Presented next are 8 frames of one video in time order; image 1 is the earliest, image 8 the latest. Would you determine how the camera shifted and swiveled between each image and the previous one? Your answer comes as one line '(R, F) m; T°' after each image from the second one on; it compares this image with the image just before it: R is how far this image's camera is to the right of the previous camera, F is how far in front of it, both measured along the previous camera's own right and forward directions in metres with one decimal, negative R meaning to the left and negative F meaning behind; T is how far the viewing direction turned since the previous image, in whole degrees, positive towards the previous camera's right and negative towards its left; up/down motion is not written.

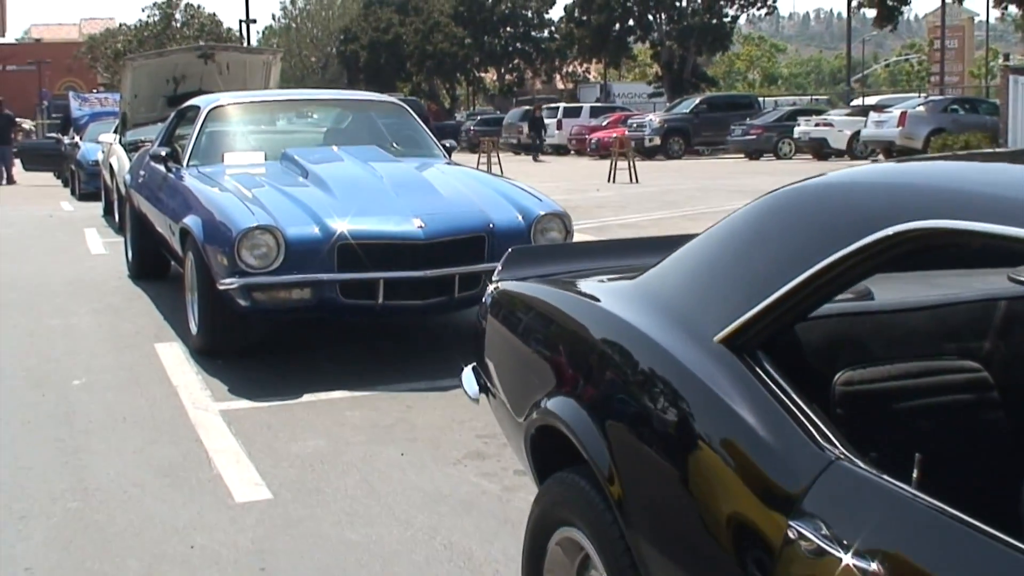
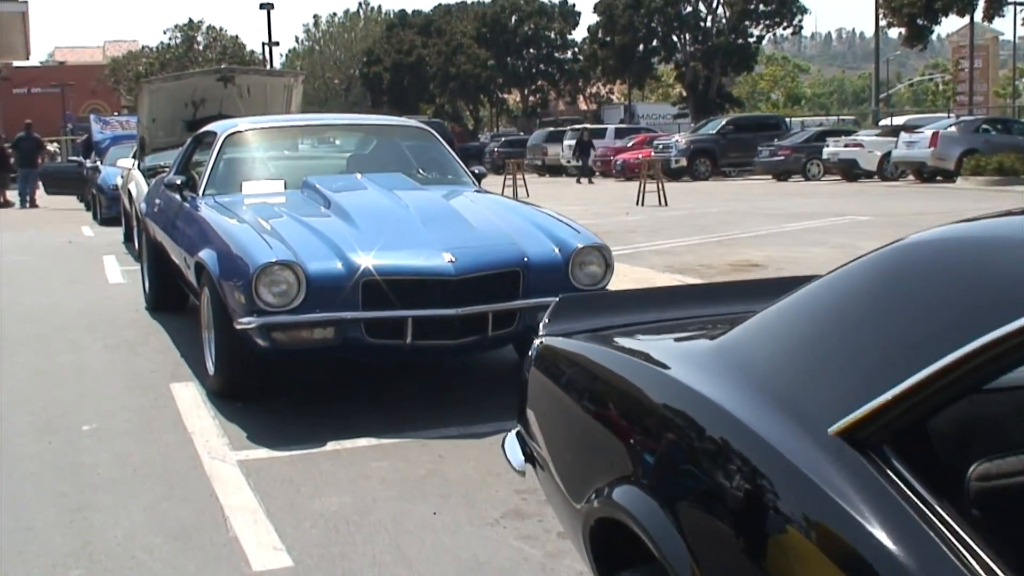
(-0.1, +0.4) m; -1°
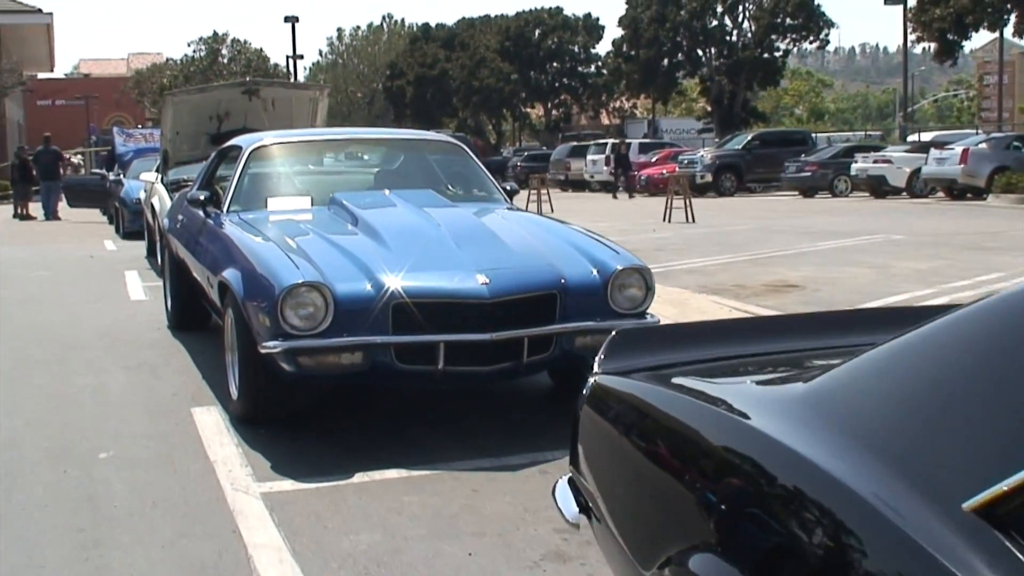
(-0.1, +0.3) m; -1°
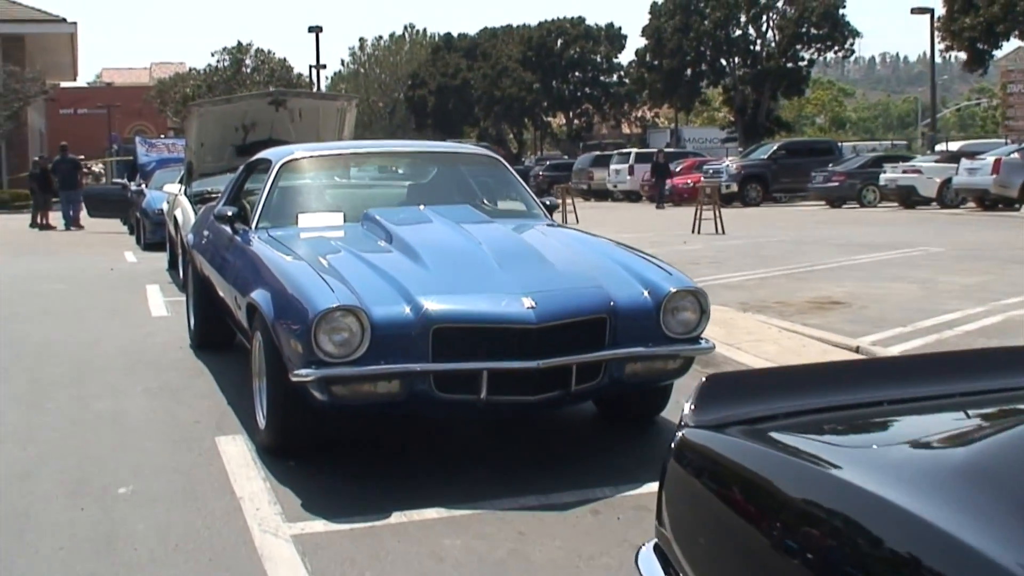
(-0.1, +0.4) m; -1°
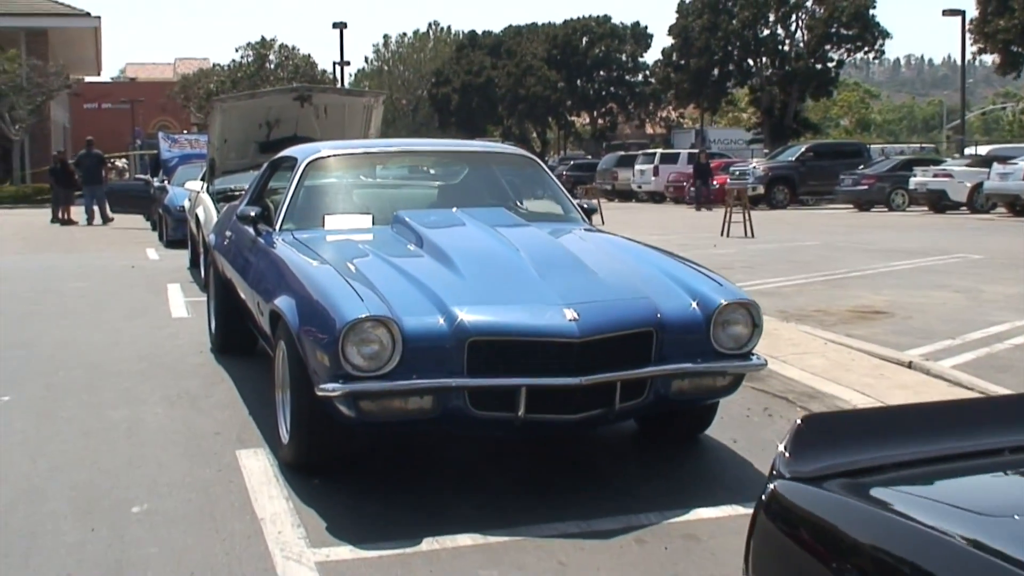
(-0.1, +0.3) m; -1°
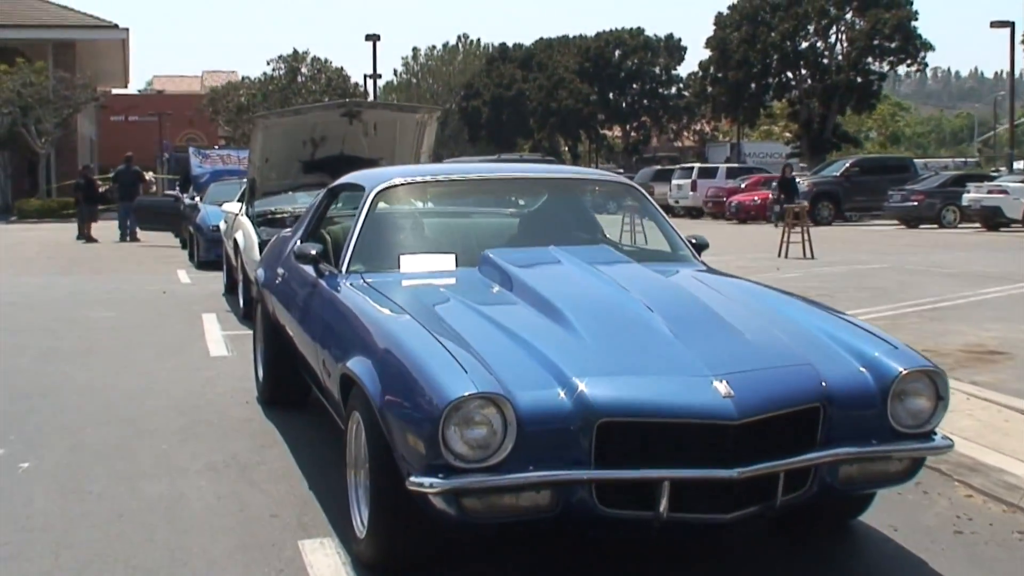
(-0.4, +1.0) m; -1°
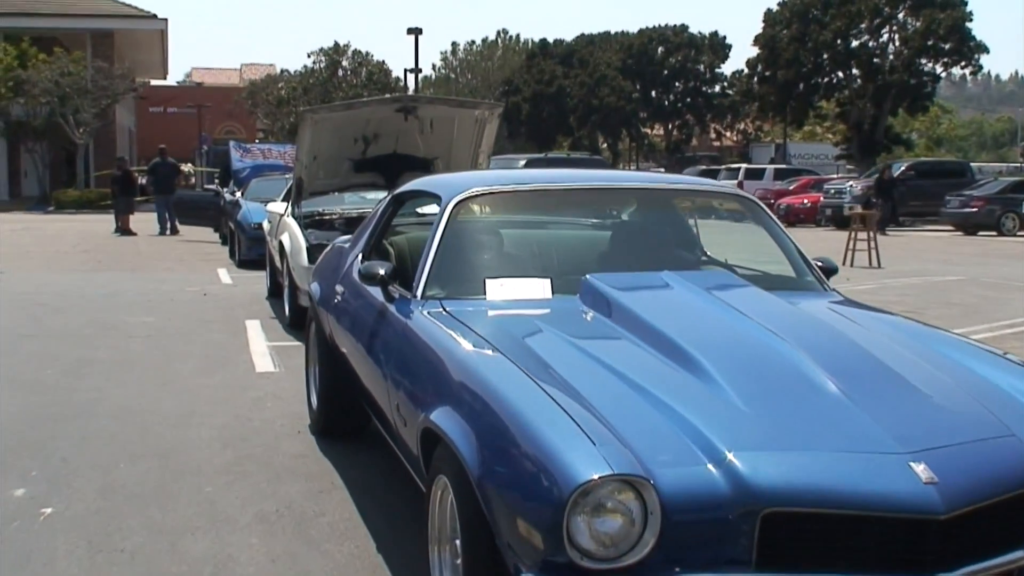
(-0.3, +0.9) m; -1°
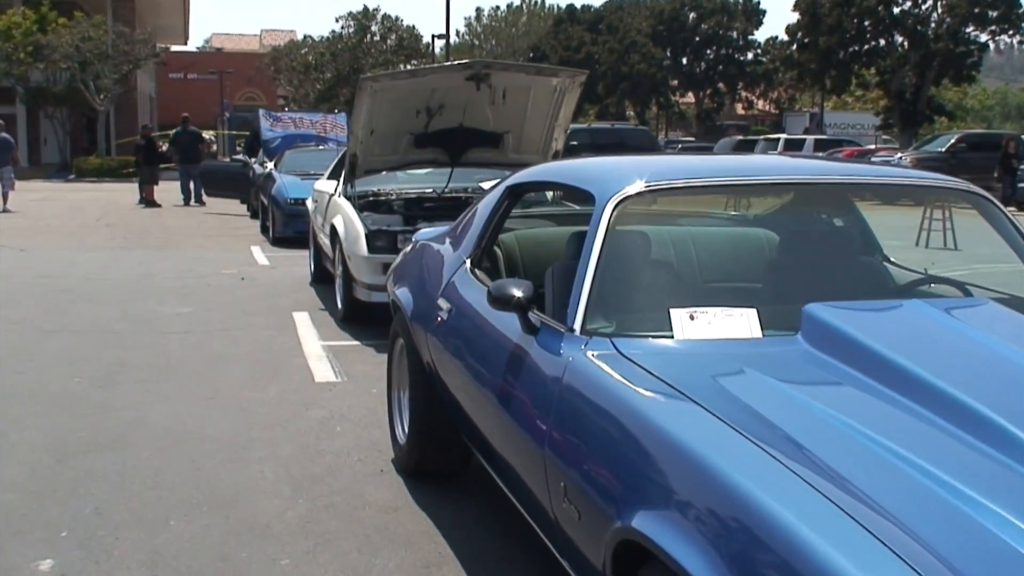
(-0.5, +1.2) m; -1°
